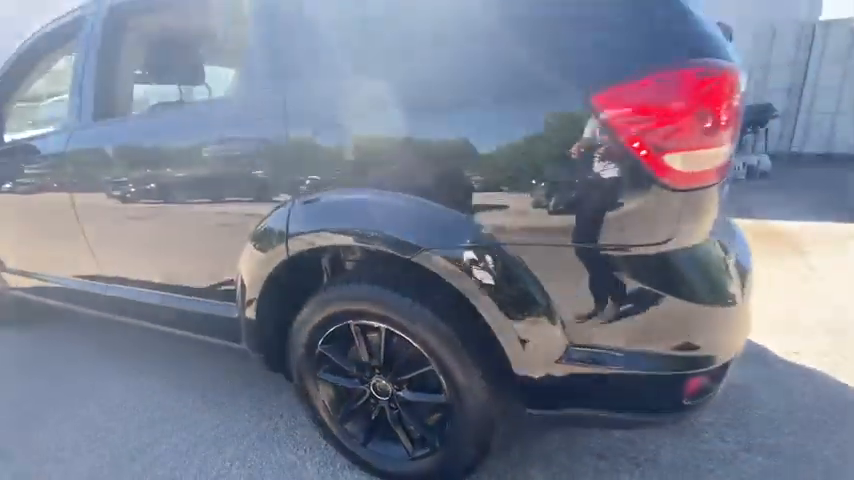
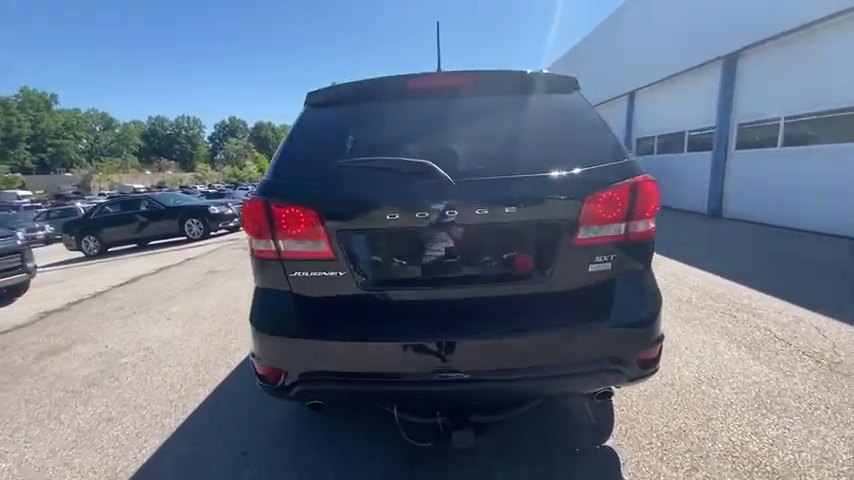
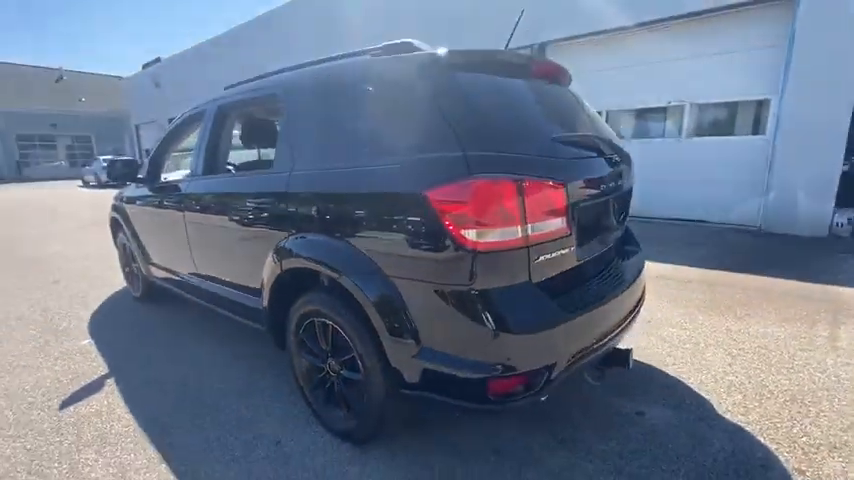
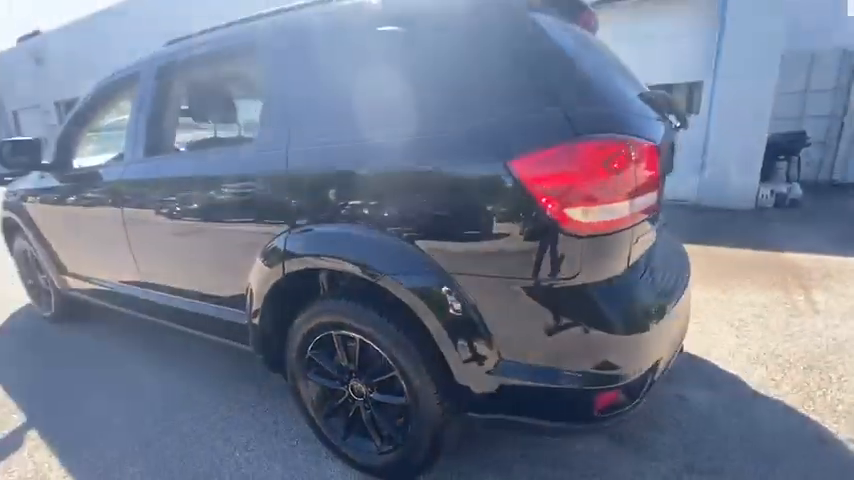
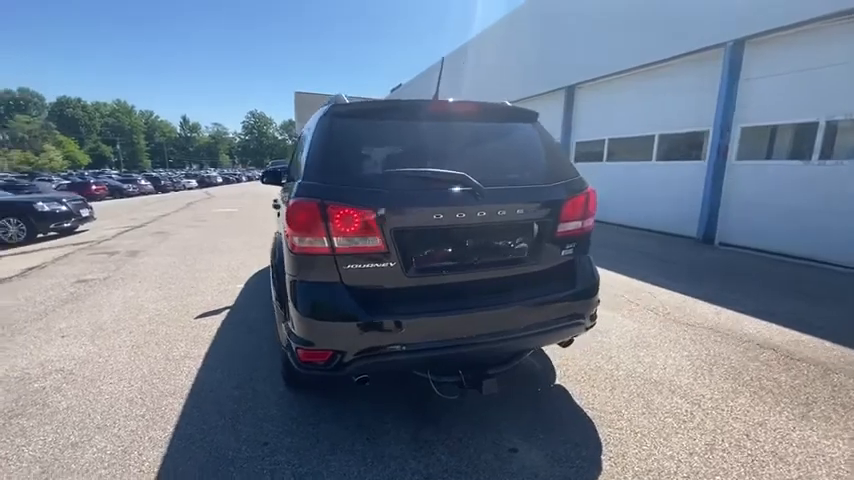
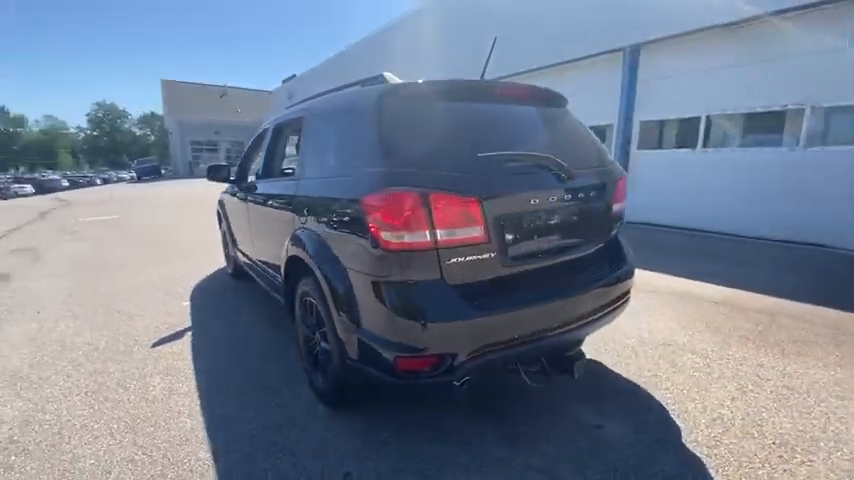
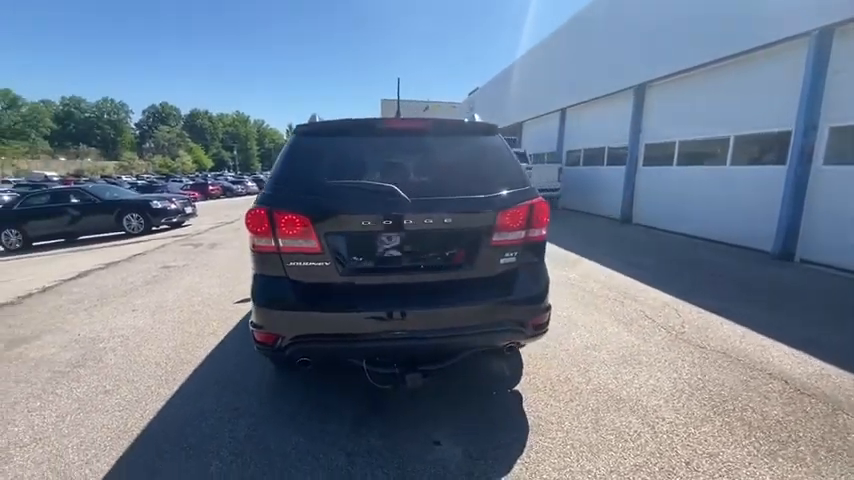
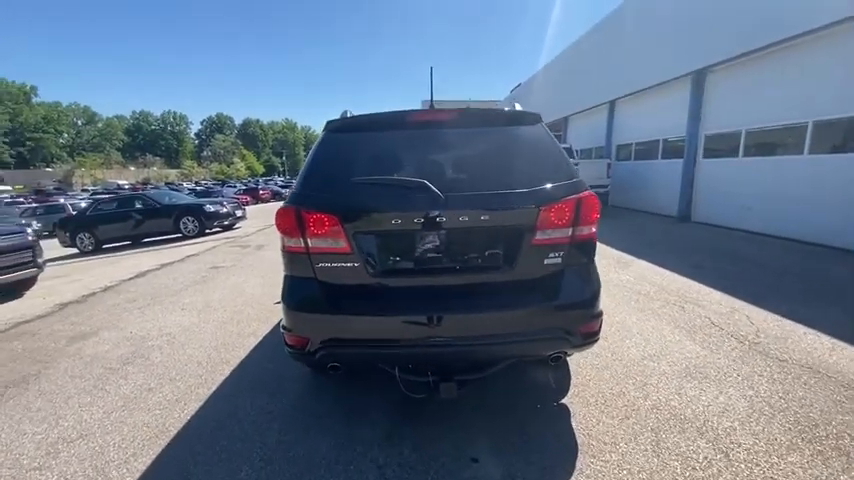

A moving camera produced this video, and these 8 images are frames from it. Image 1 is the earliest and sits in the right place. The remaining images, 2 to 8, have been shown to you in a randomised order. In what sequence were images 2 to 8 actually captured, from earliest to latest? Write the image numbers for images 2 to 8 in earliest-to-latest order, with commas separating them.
4, 3, 6, 5, 7, 8, 2
